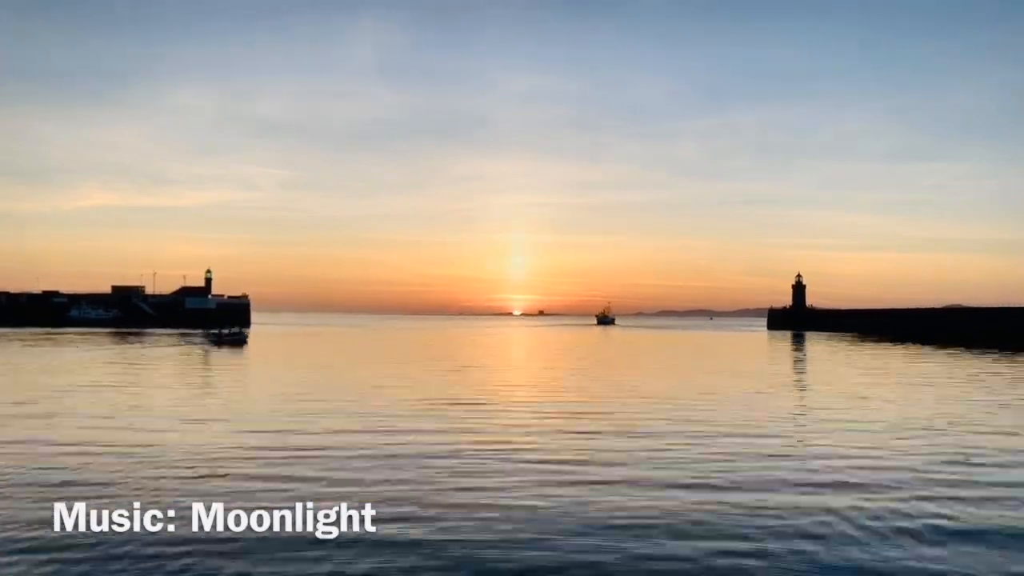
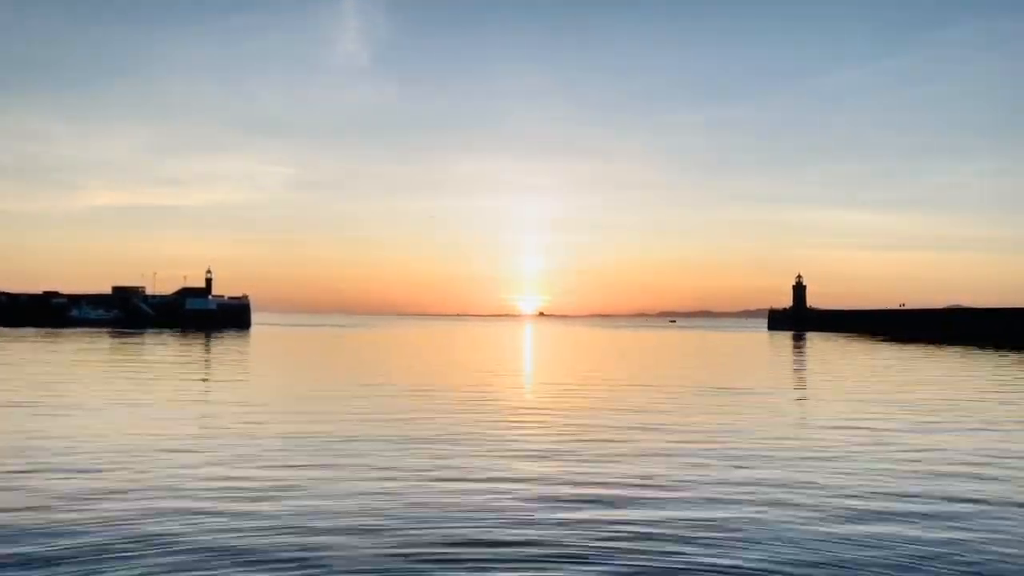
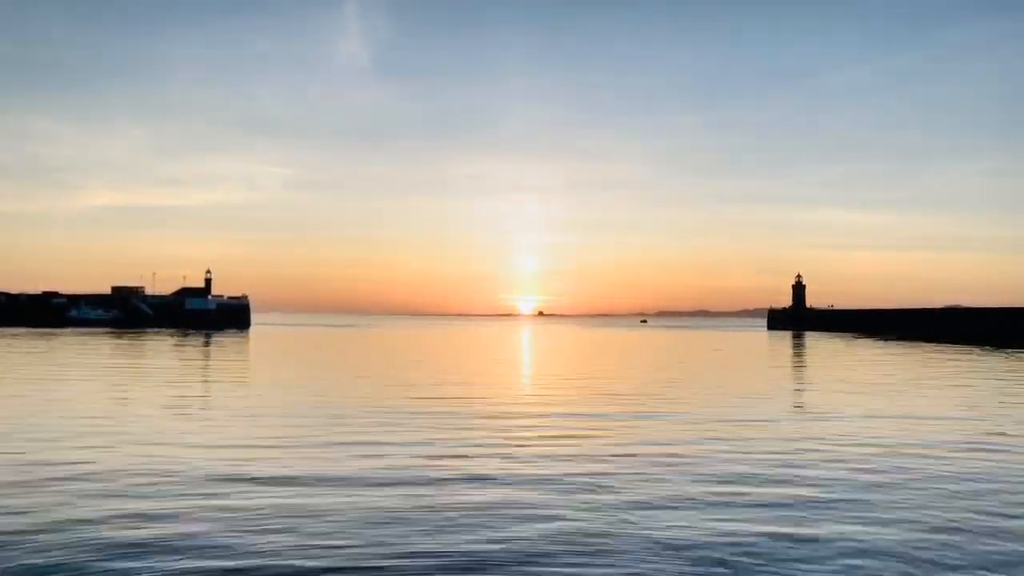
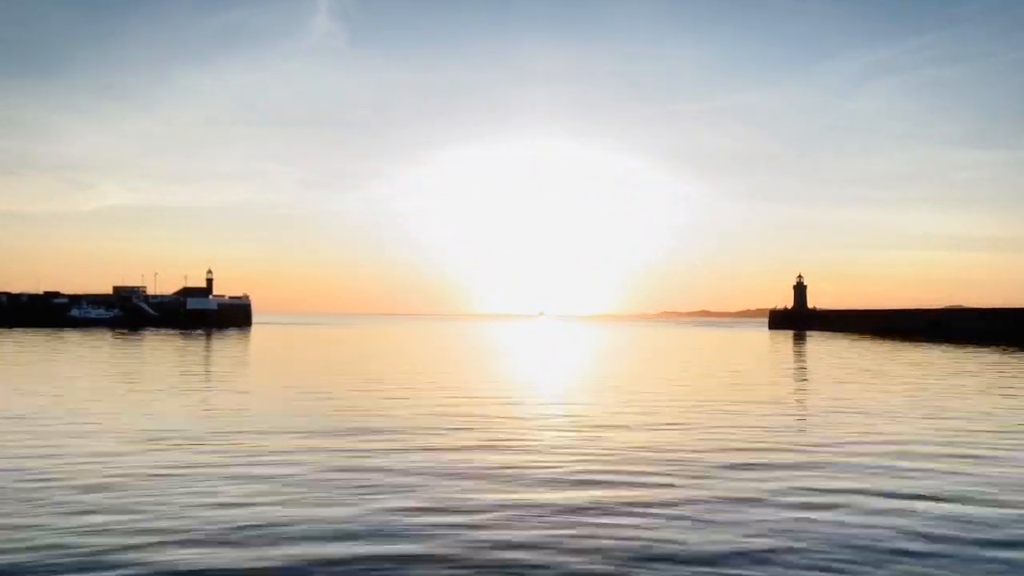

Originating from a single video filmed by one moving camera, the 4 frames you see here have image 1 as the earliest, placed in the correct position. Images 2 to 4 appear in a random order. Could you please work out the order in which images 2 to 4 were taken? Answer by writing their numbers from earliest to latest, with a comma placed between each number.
3, 2, 4
